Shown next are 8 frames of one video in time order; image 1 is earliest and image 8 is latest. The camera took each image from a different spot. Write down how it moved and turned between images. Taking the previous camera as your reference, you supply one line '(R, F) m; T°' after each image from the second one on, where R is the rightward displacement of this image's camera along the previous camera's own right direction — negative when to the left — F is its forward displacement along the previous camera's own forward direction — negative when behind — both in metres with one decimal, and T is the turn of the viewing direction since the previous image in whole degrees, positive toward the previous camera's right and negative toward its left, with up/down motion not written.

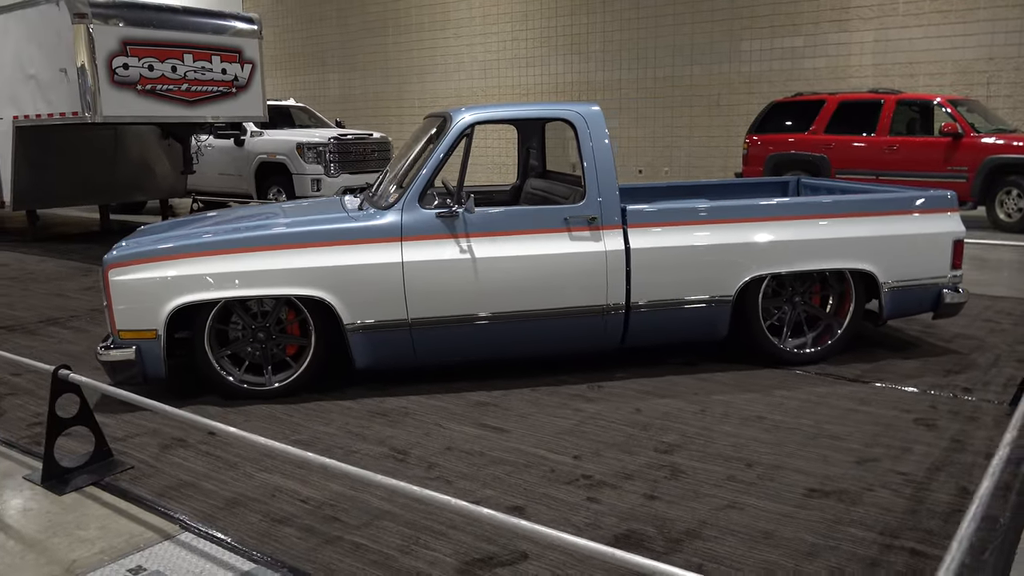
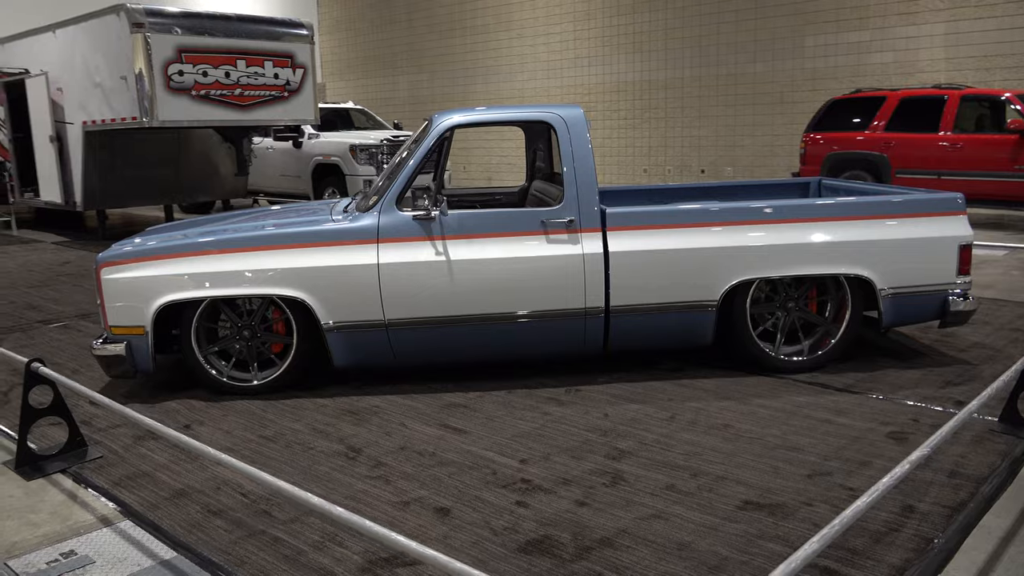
(+0.6, 0.0) m; -6°
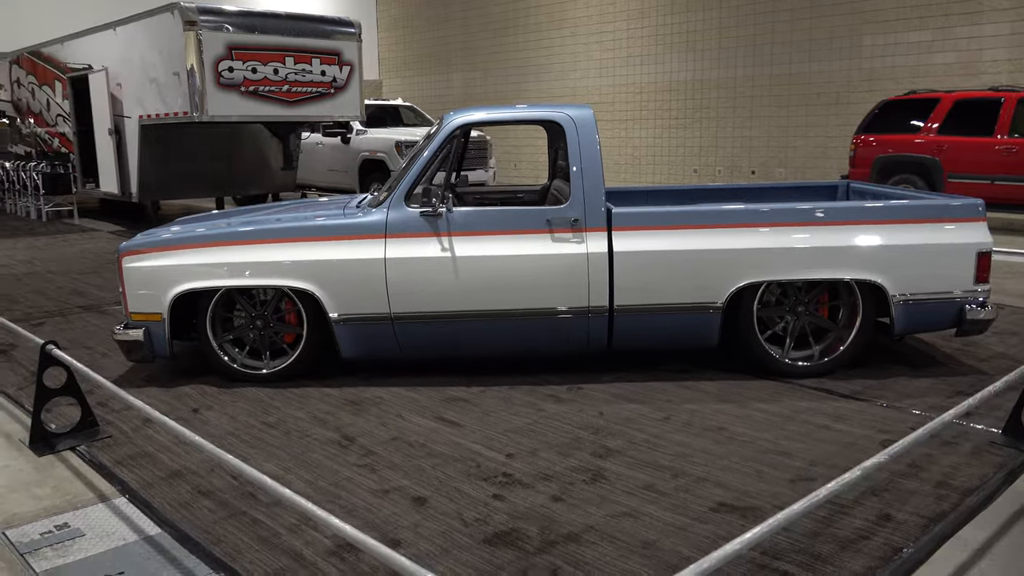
(+0.3, 0.0) m; -4°
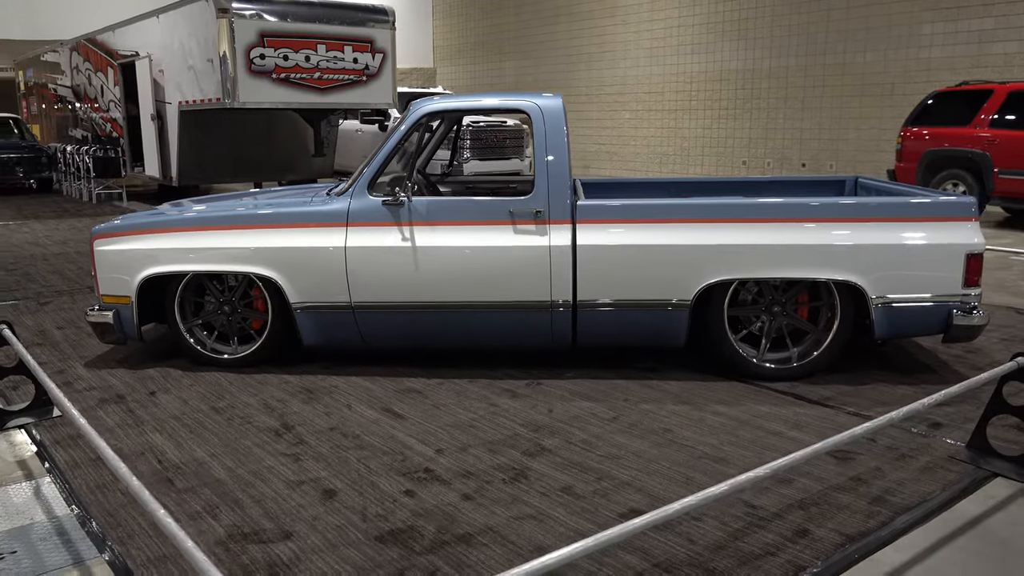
(+0.6, +0.1) m; -5°
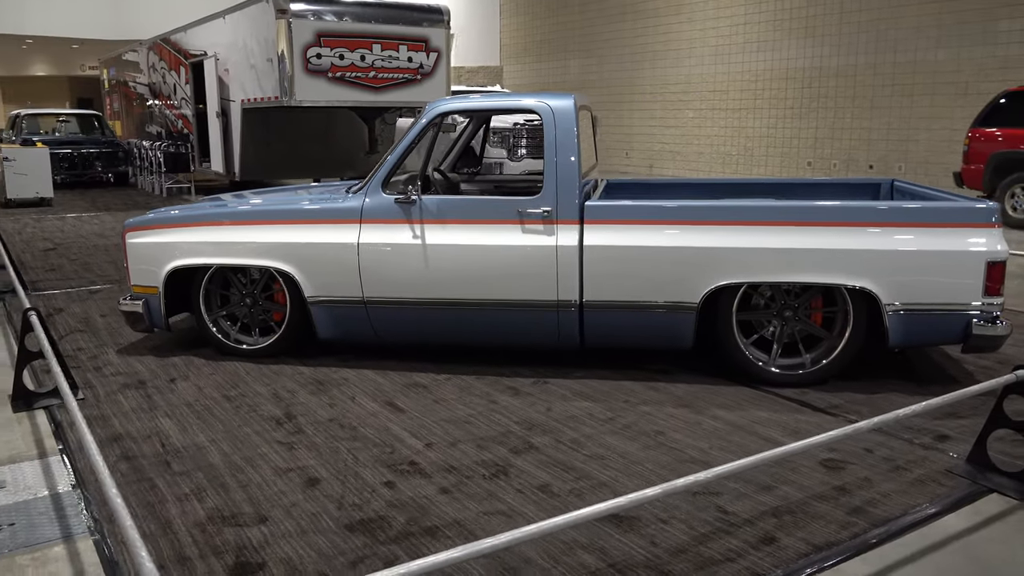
(+0.4, 0.0) m; -5°
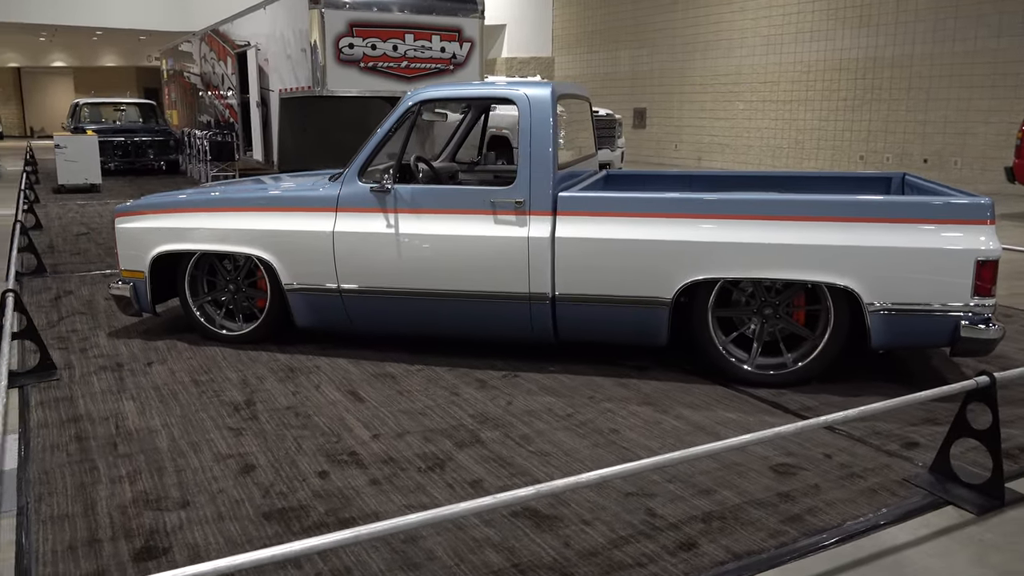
(+0.5, +0.1) m; -4°
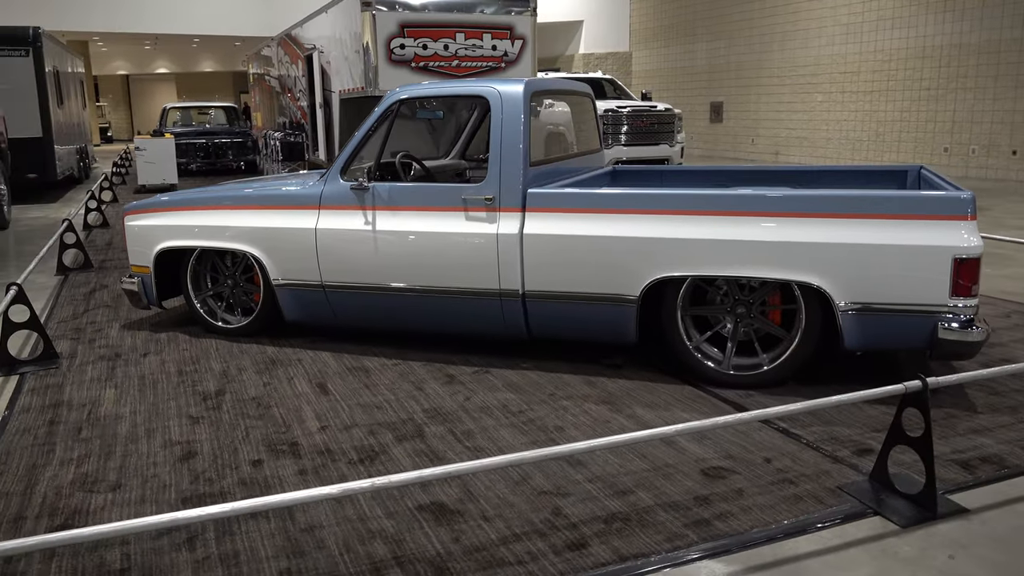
(+0.7, 0.0) m; -7°
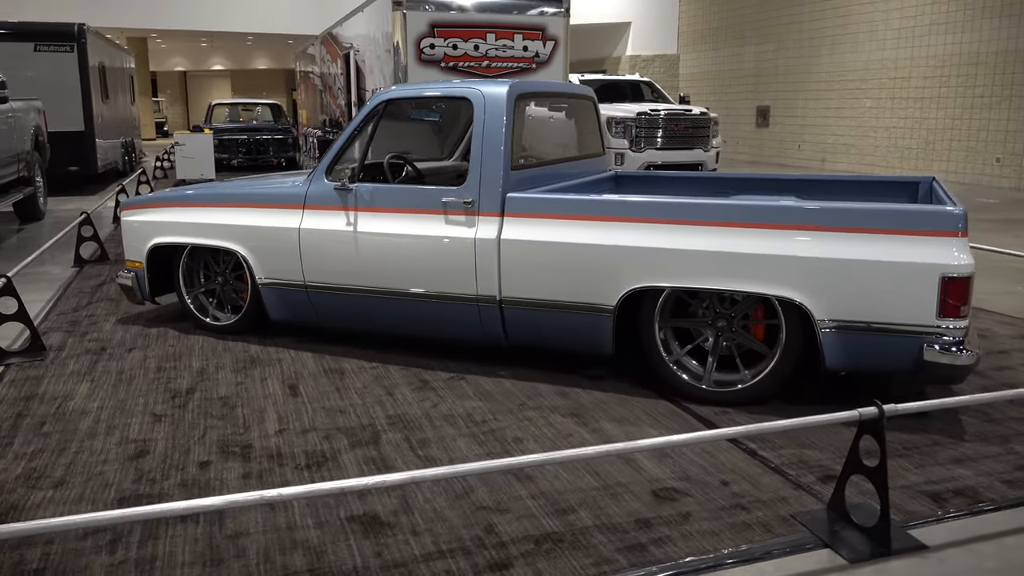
(+0.4, +0.1) m; -3°
